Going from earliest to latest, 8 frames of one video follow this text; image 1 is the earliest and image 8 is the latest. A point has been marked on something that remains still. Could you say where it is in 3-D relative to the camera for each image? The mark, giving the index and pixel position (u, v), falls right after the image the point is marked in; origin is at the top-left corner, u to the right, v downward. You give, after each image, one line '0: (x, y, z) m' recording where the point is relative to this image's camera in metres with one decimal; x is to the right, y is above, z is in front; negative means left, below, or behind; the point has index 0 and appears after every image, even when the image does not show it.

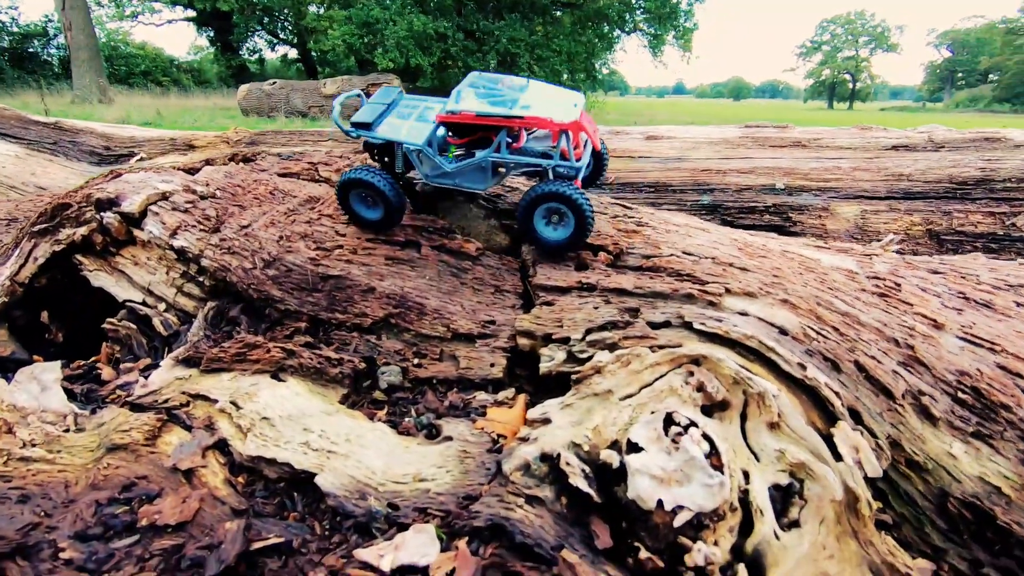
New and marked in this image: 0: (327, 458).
0: (-1.0, -1.0, +3.0) m
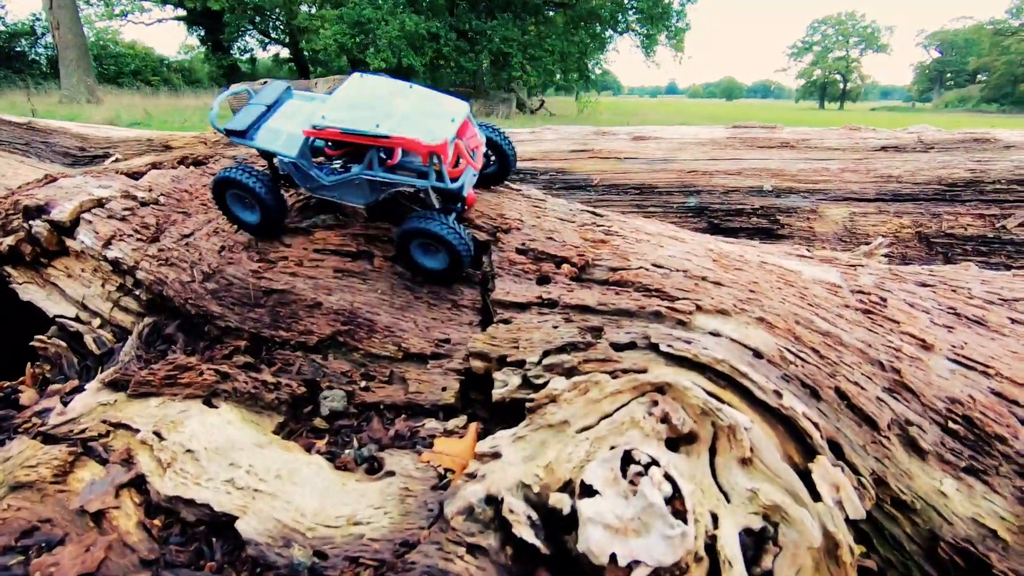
0: (-1.3, -1.1, +2.7) m
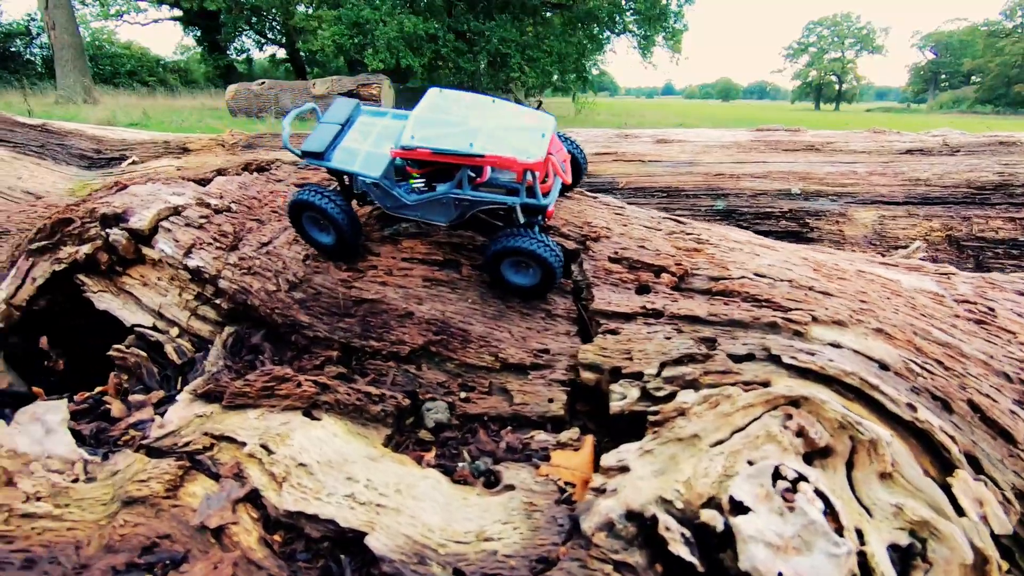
0: (-0.7, -1.1, +2.7) m
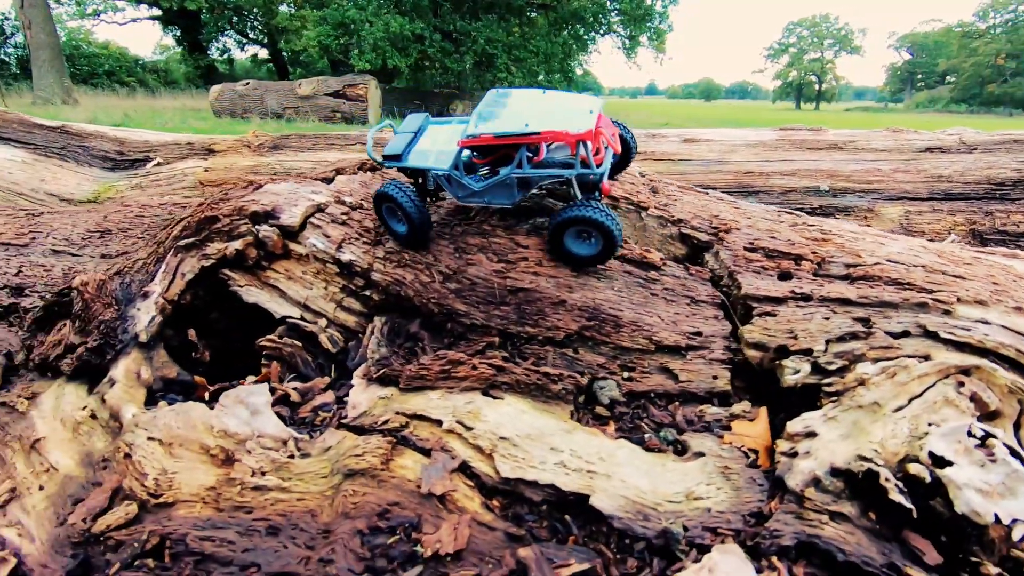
0: (+0.4, -1.0, +2.9) m
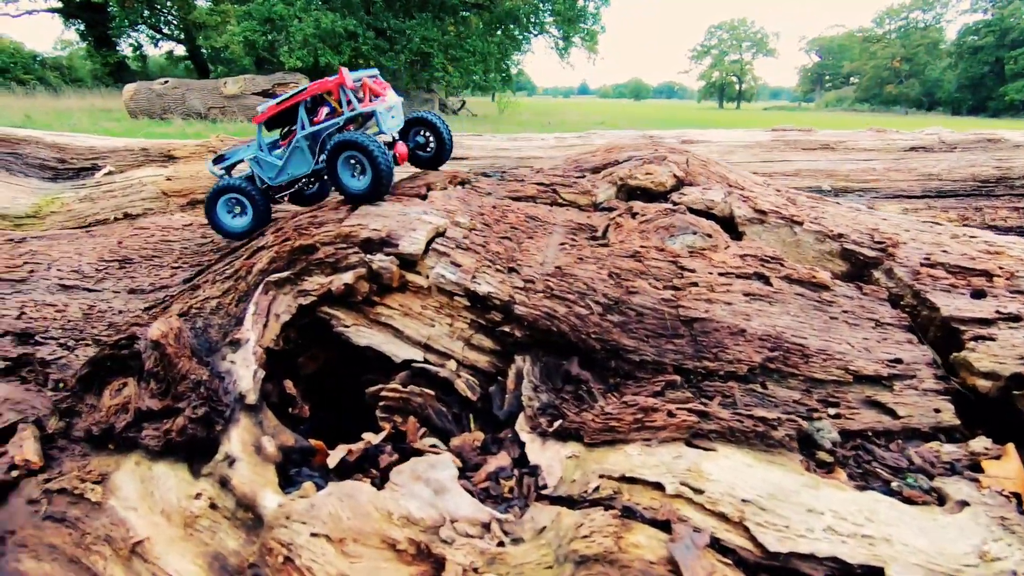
0: (+1.7, -1.2, +2.5) m
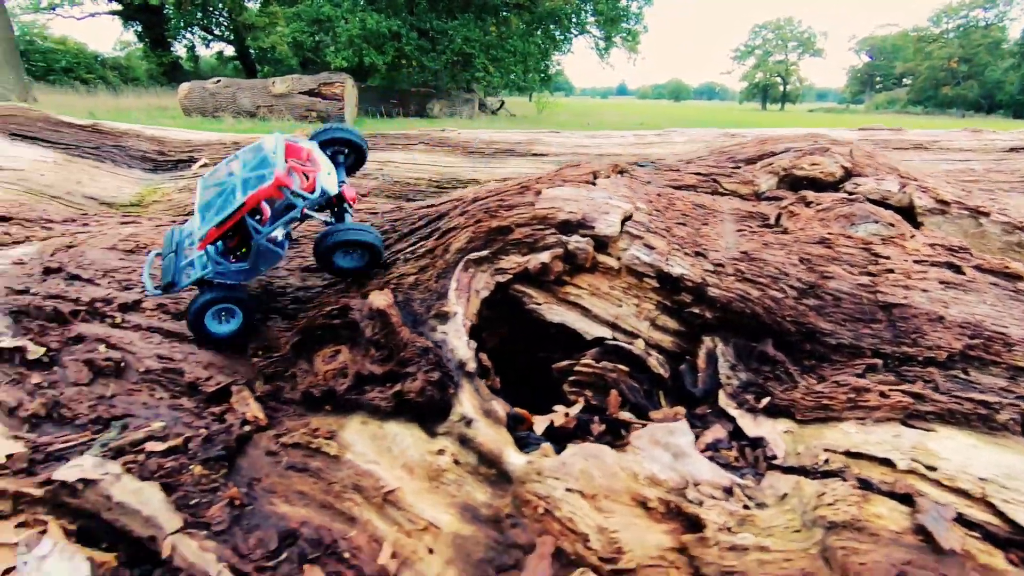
0: (+2.9, -1.1, +2.6) m
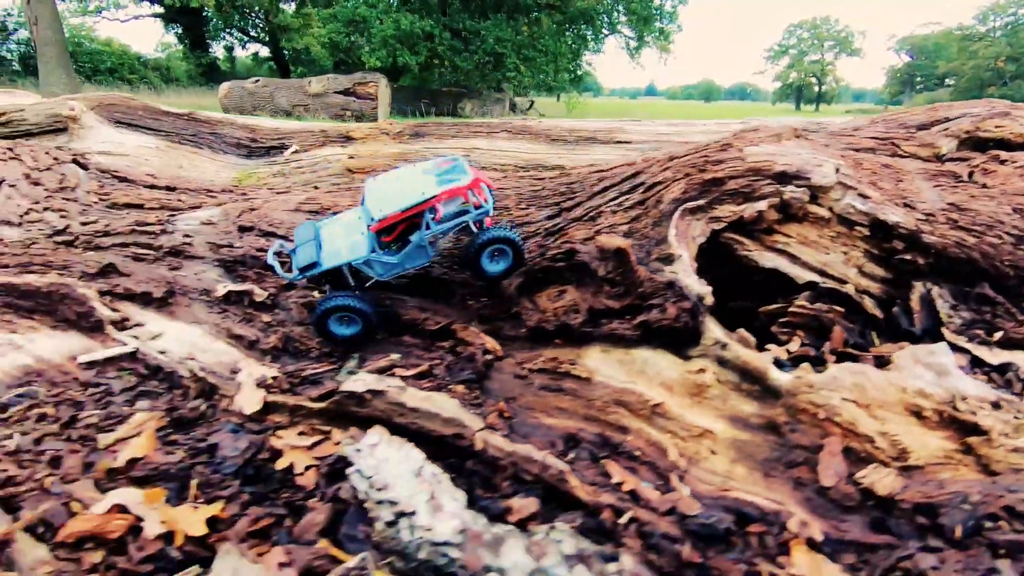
0: (+4.5, -0.8, +2.7) m
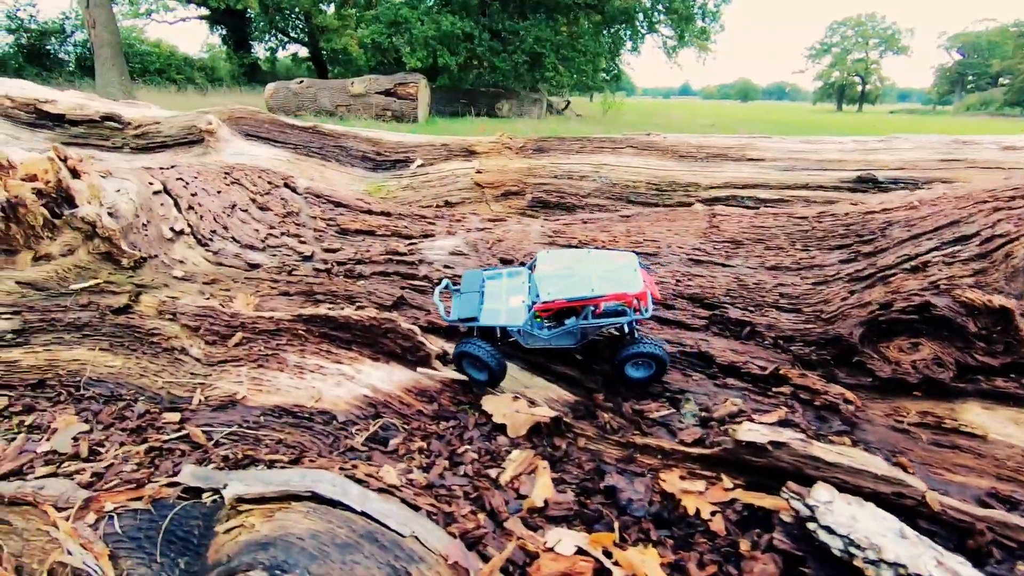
0: (+7.3, -1.3, +2.6) m
